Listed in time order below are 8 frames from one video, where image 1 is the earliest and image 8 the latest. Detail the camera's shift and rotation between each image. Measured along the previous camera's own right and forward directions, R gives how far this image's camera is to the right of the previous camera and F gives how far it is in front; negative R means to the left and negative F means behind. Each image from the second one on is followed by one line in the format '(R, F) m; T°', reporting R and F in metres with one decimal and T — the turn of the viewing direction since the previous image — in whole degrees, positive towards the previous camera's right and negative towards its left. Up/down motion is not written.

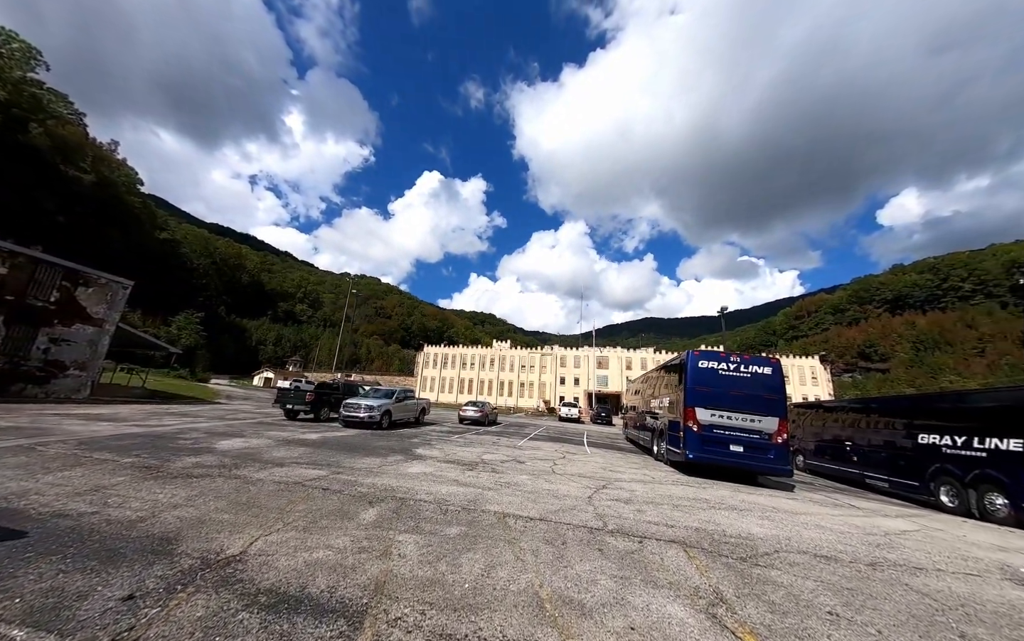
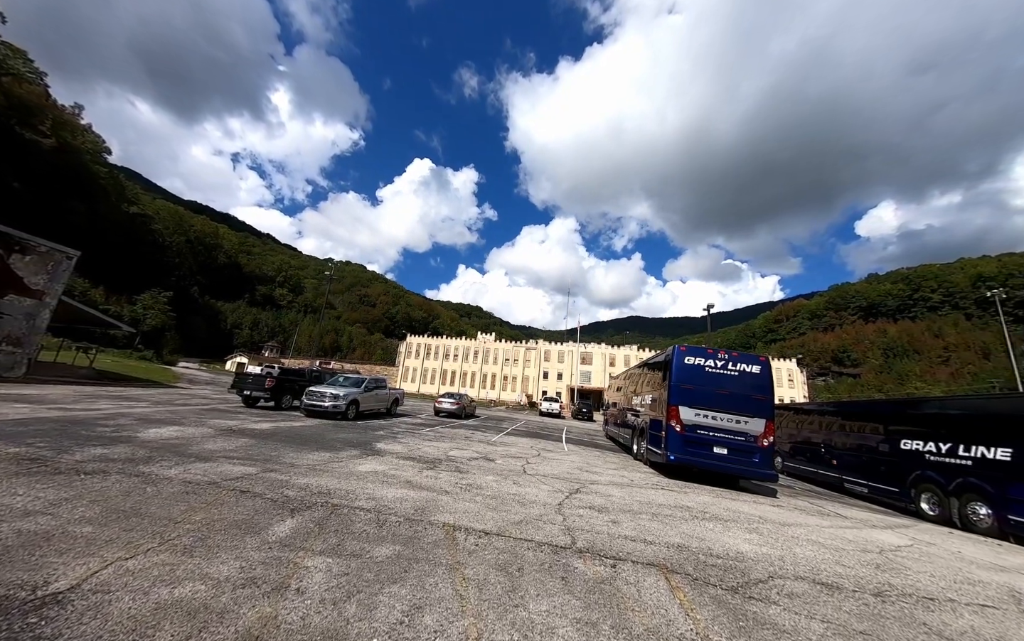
(+0.3, +0.8) m; +2°
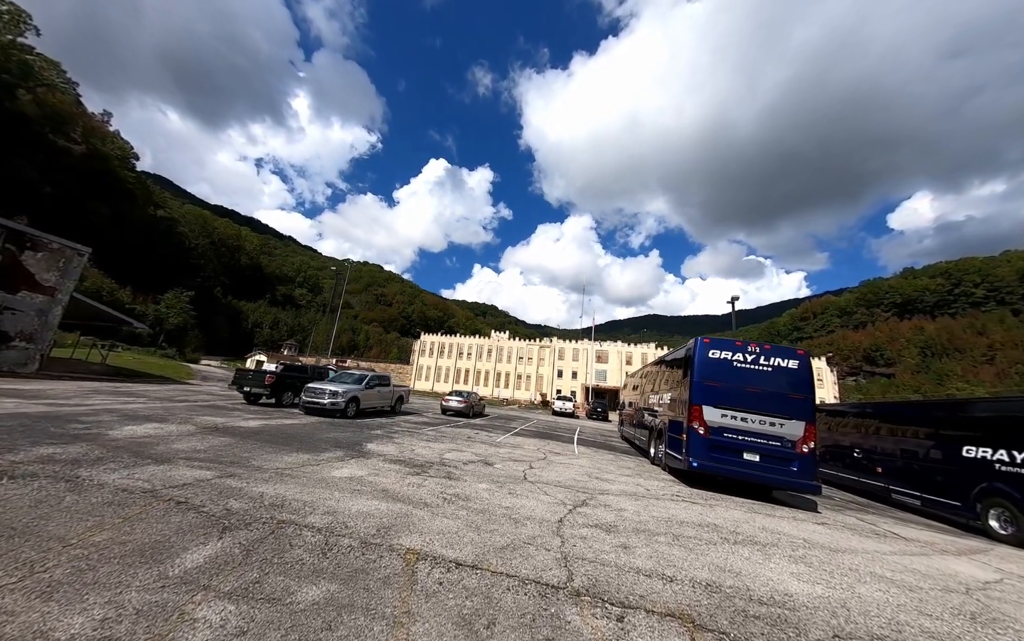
(+0.3, +0.9) m; -3°
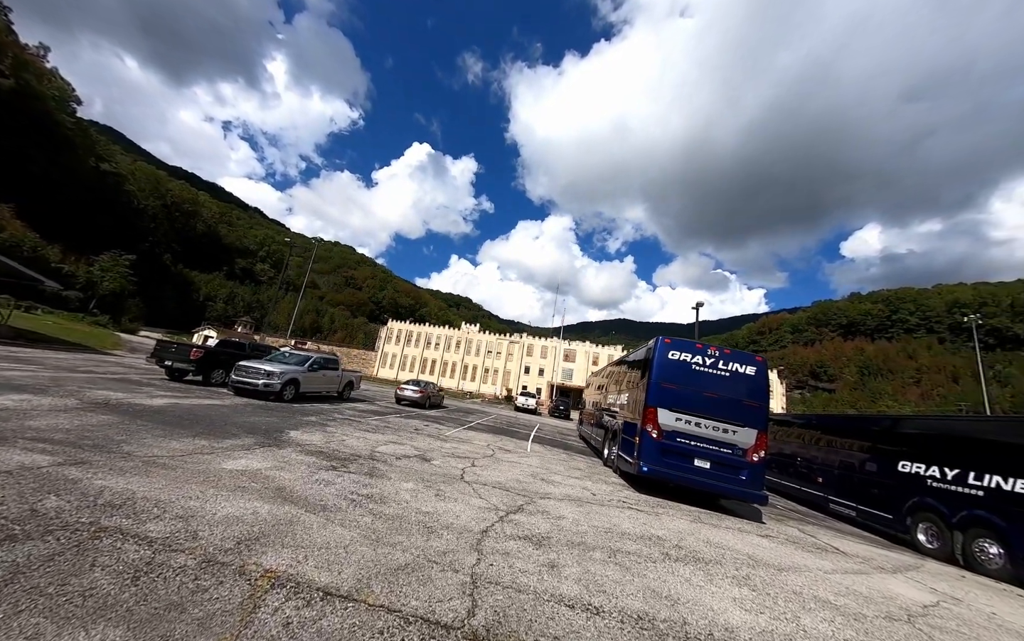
(+0.5, +0.7) m; +4°
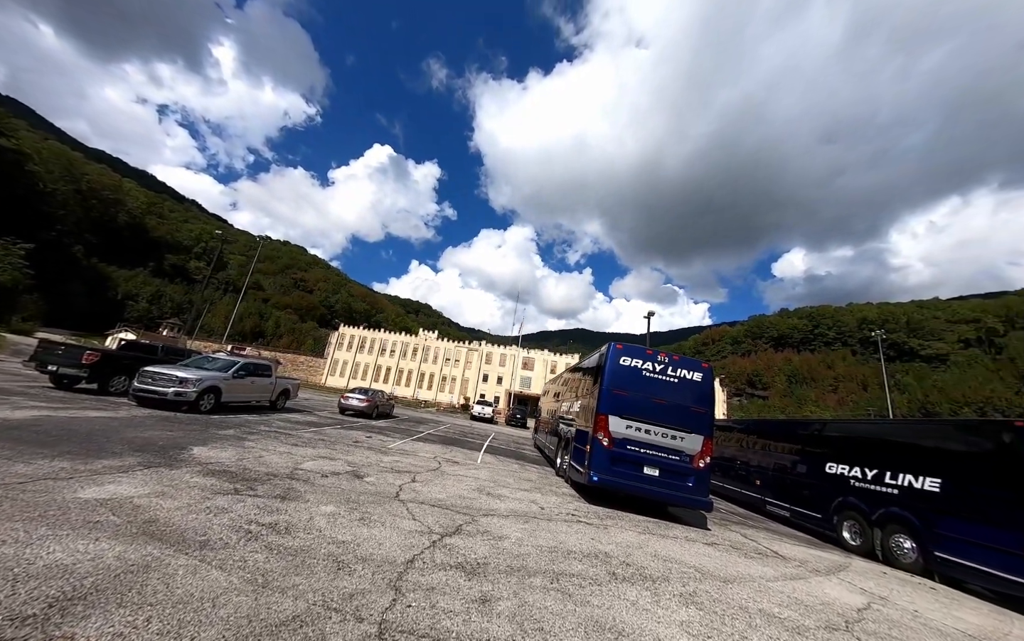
(+0.3, +0.4) m; +7°
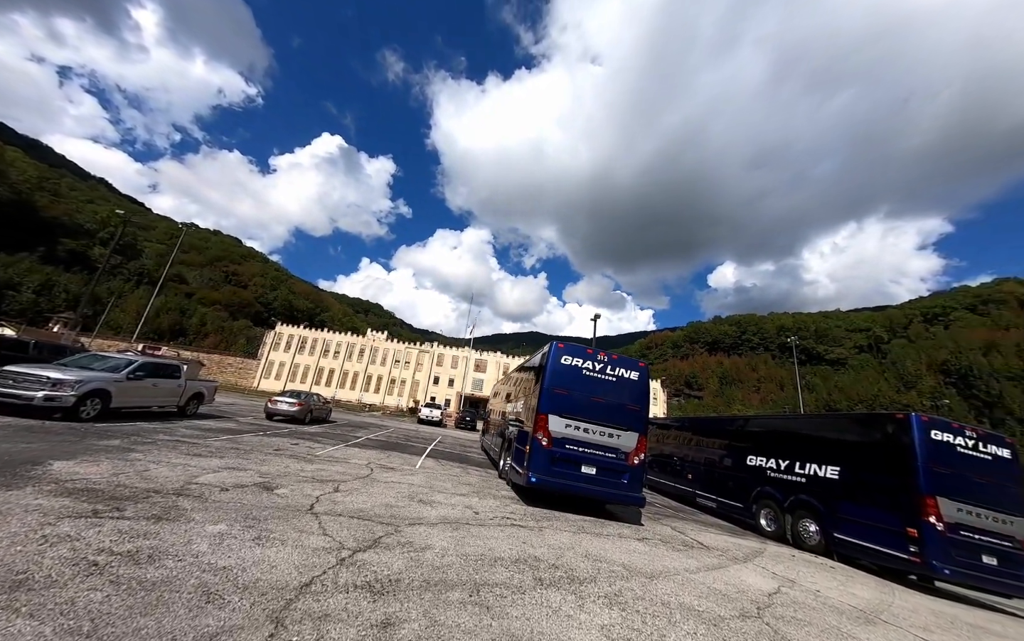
(+0.3, +0.2) m; +7°
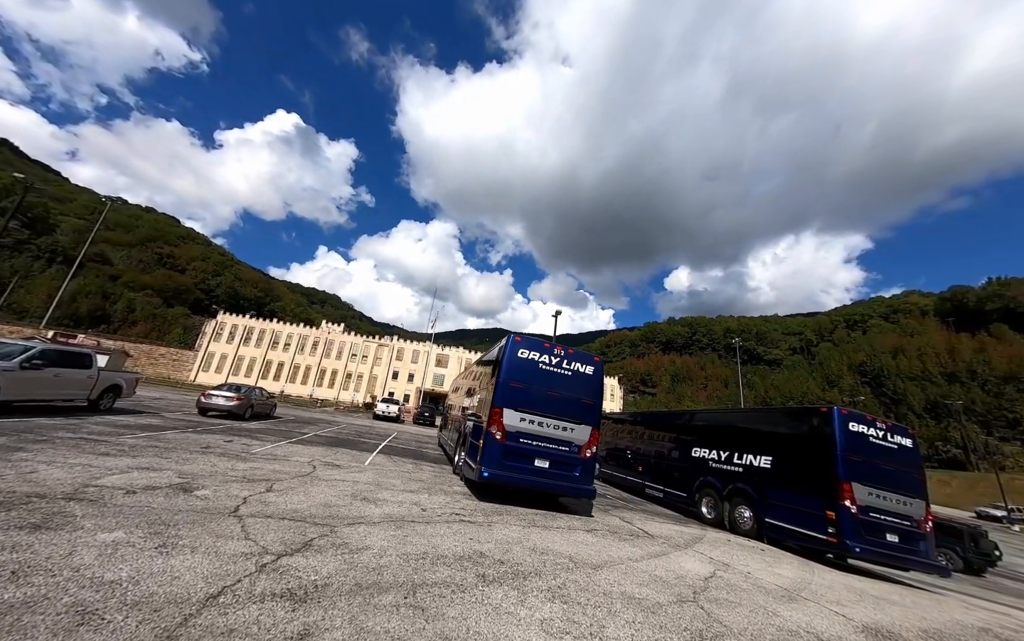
(+0.2, +0.1) m; +6°
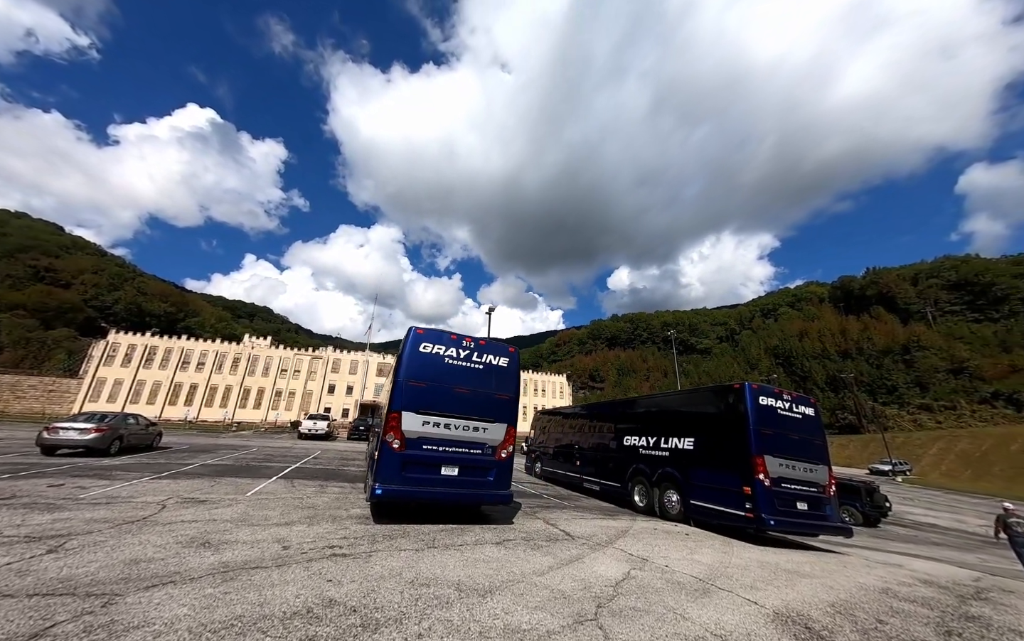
(+1.0, +0.7) m; +8°
